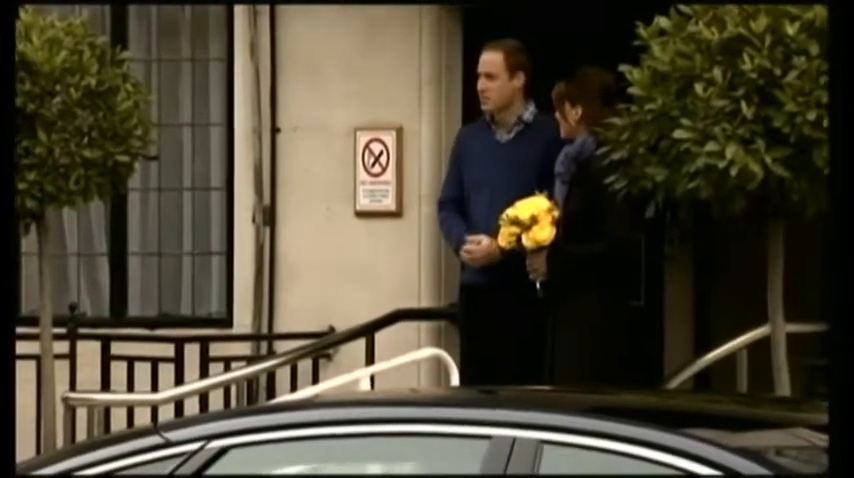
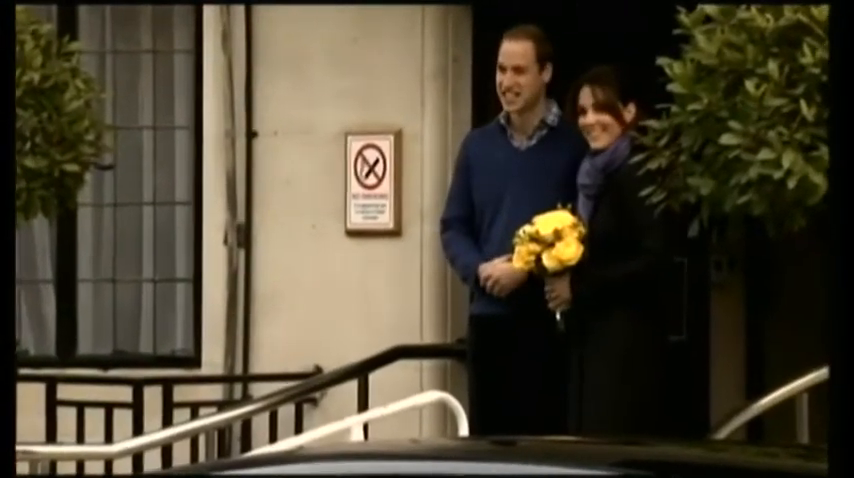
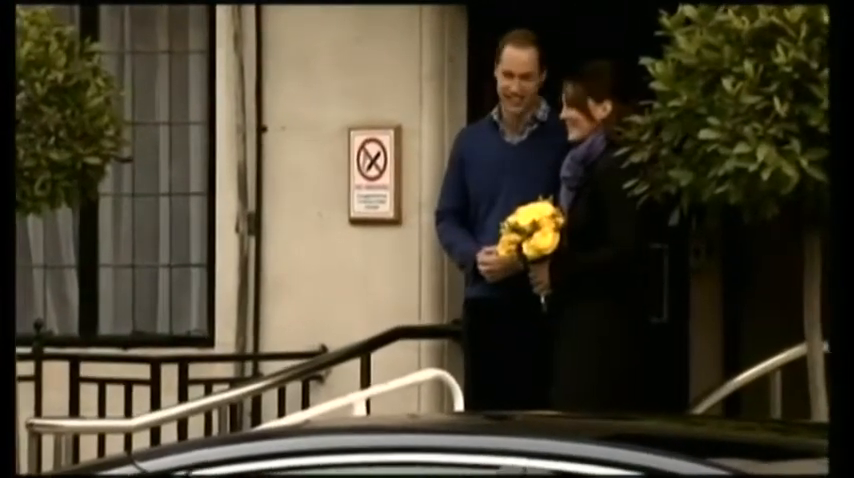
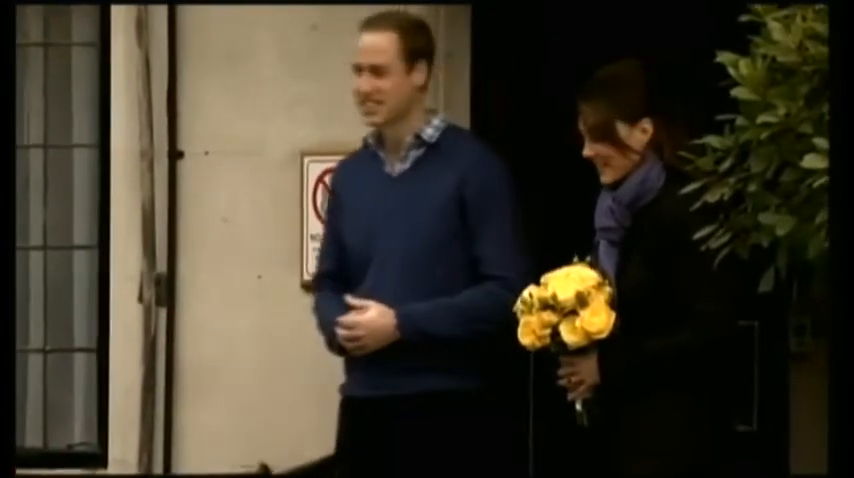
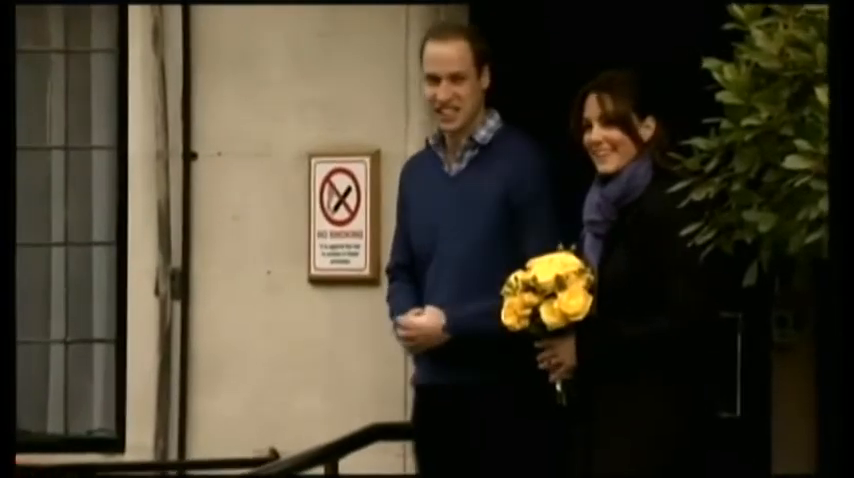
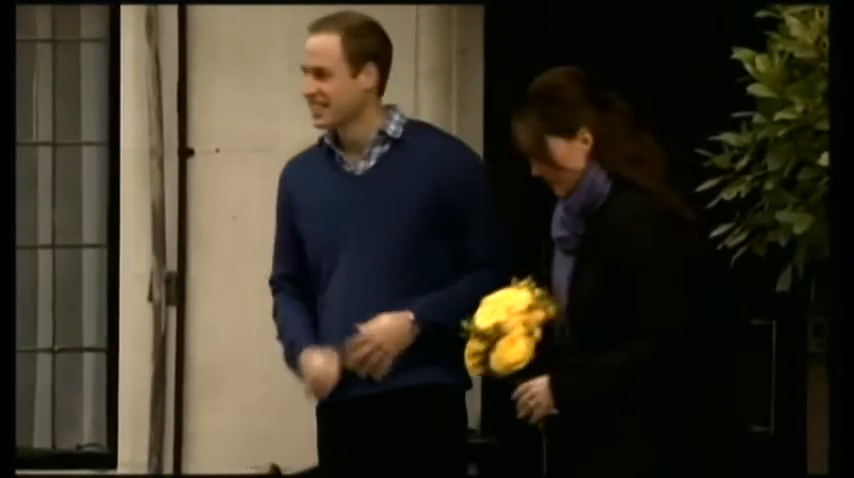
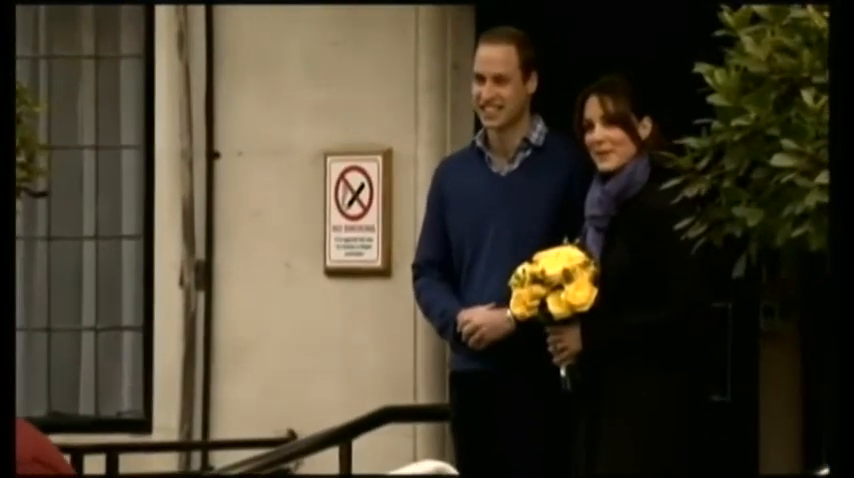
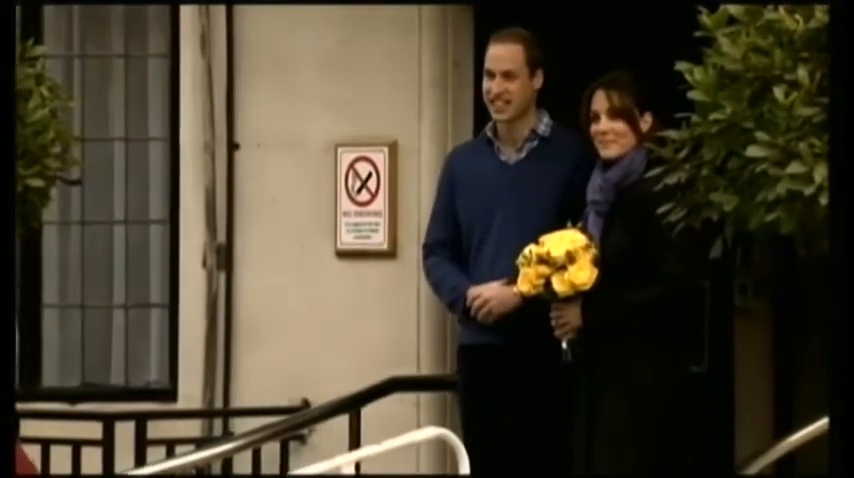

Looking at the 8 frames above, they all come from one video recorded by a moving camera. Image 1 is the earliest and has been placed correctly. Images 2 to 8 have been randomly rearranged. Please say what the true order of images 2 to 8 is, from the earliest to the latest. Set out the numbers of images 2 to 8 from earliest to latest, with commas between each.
3, 2, 8, 7, 5, 4, 6
